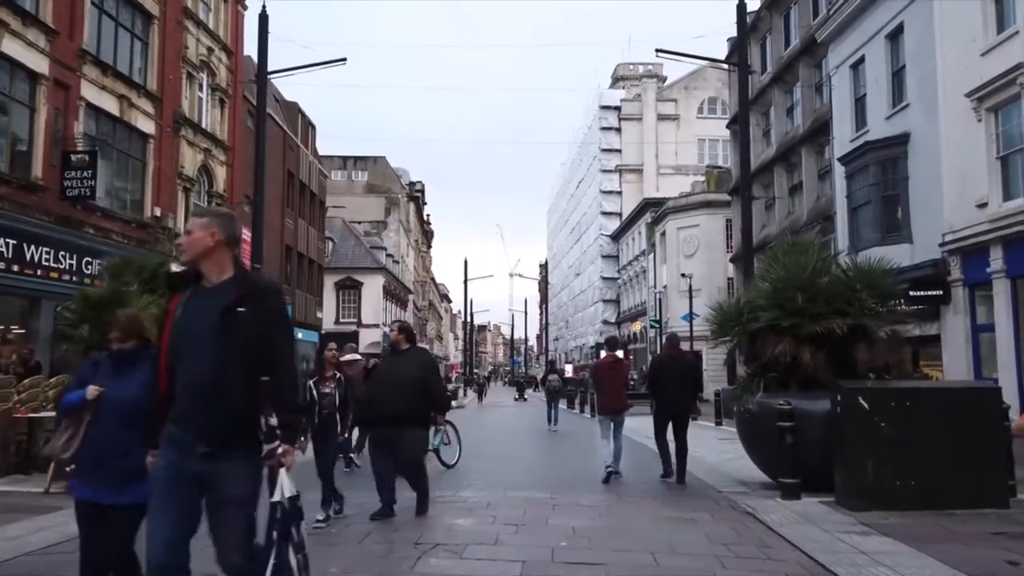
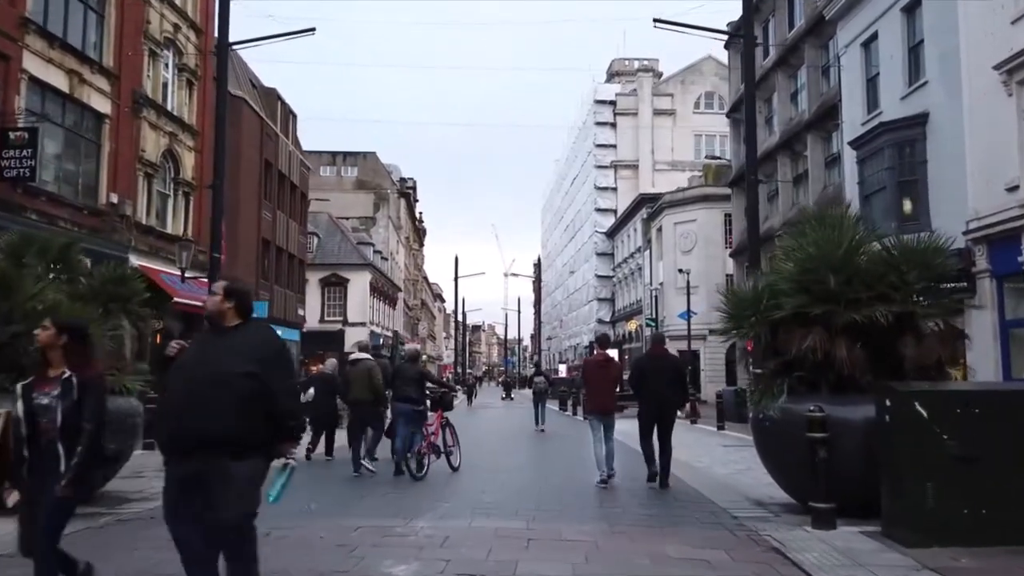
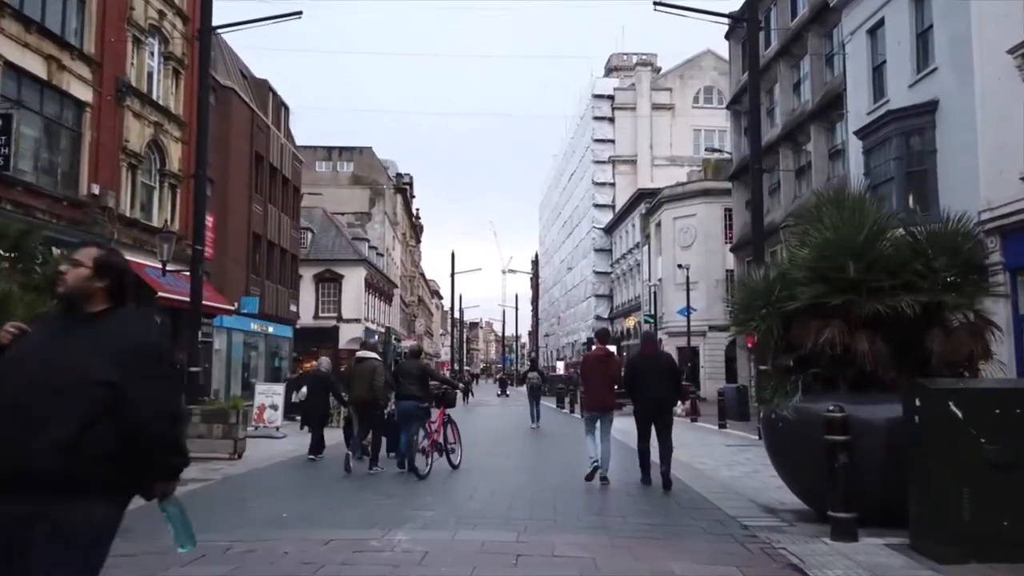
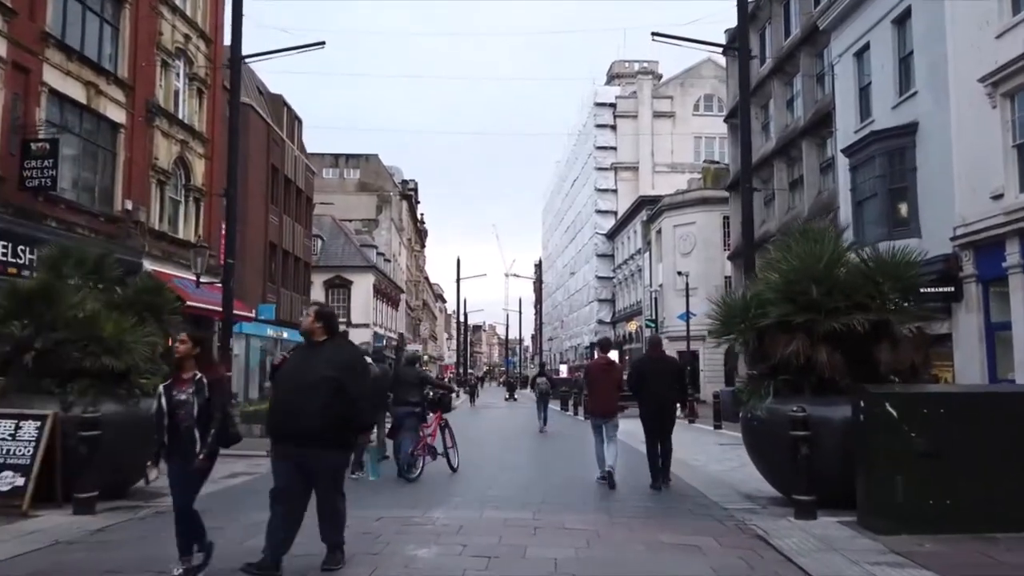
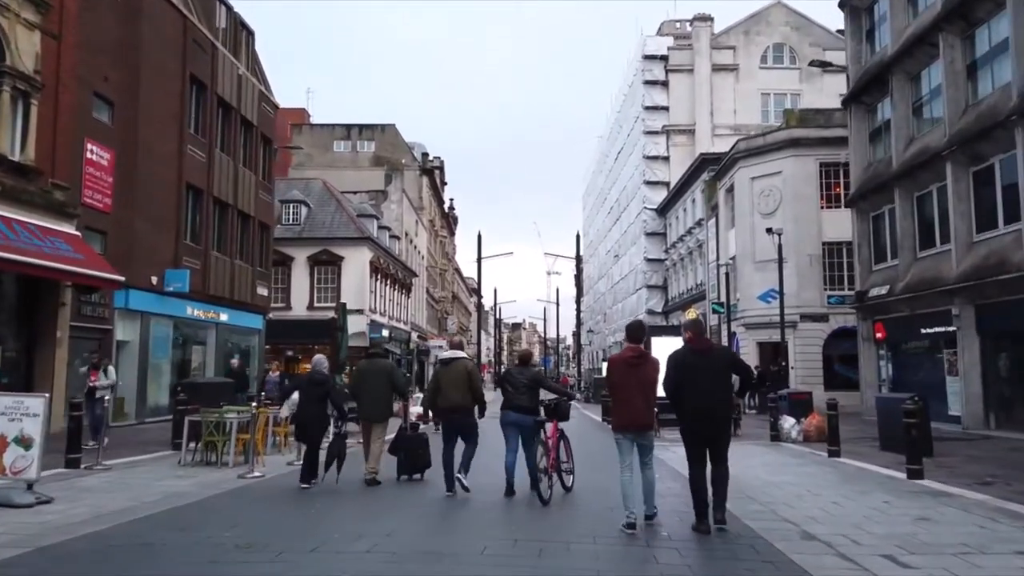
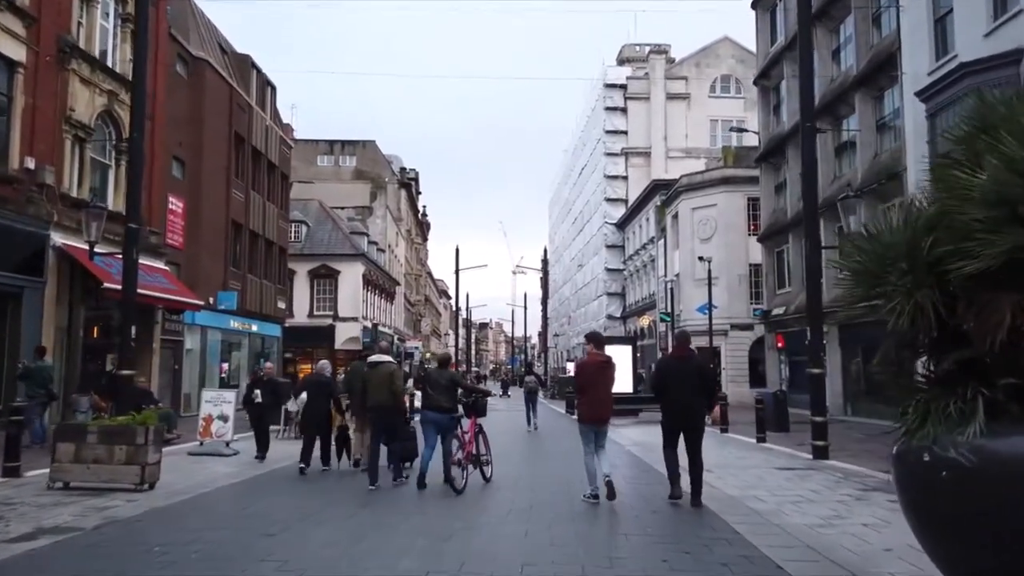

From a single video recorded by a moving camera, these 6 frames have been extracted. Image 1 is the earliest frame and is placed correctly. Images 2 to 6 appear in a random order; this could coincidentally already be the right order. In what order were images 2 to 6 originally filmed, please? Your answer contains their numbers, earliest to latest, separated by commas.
4, 2, 3, 6, 5
